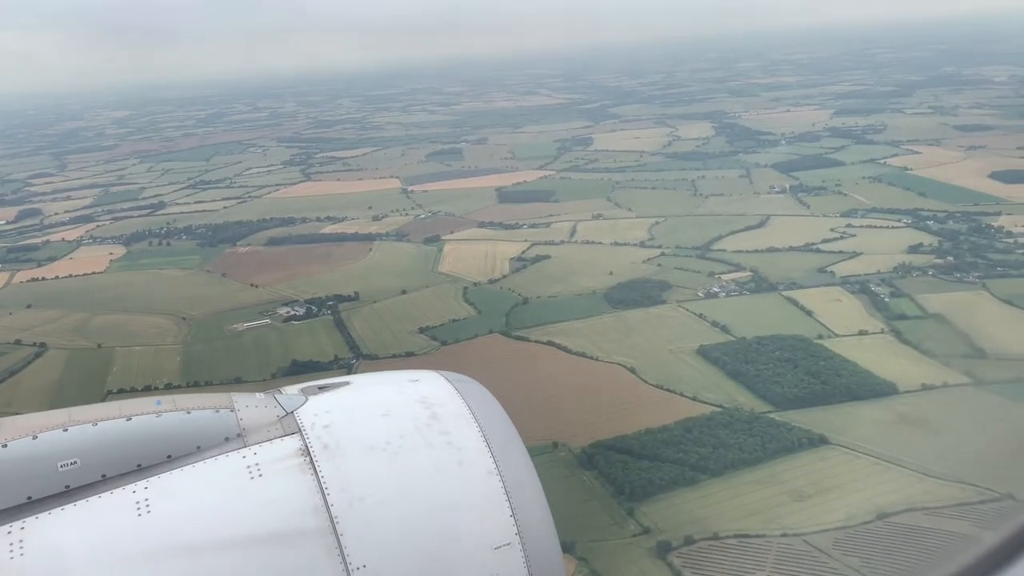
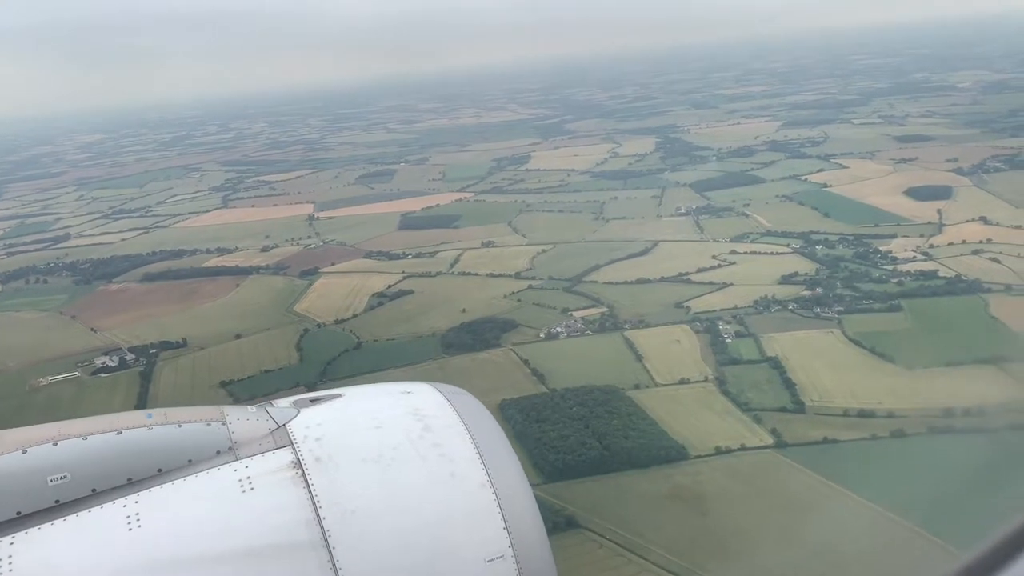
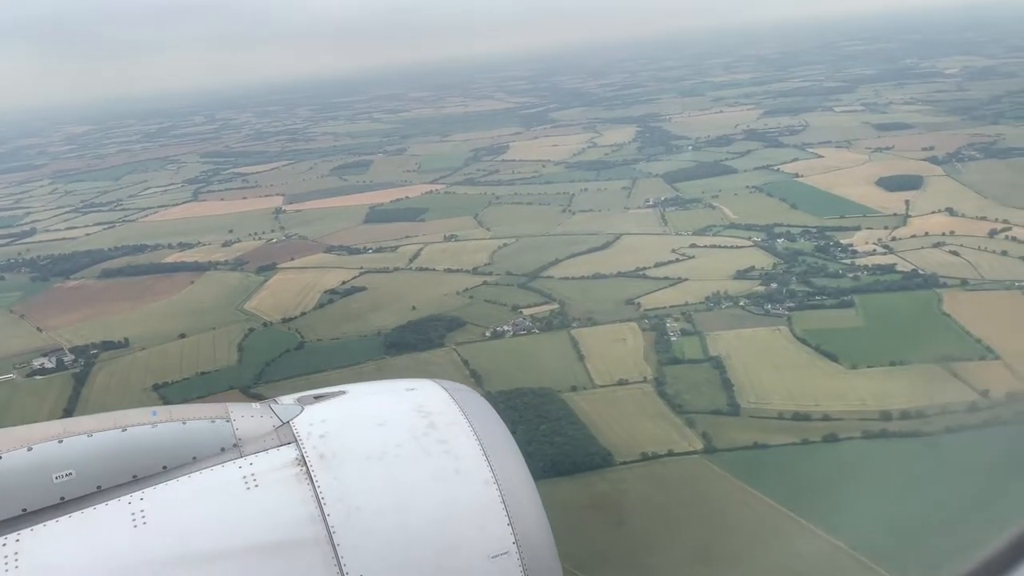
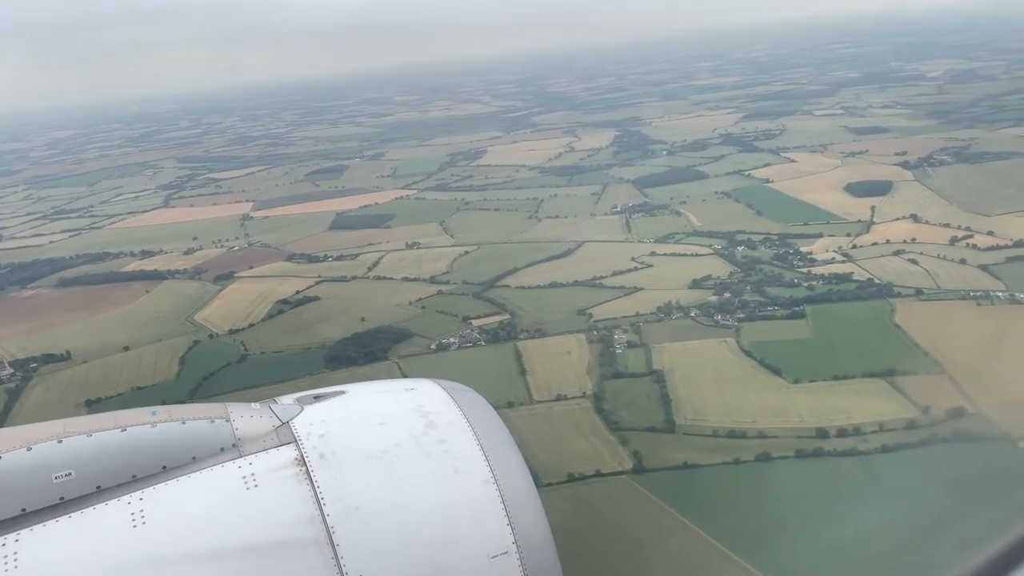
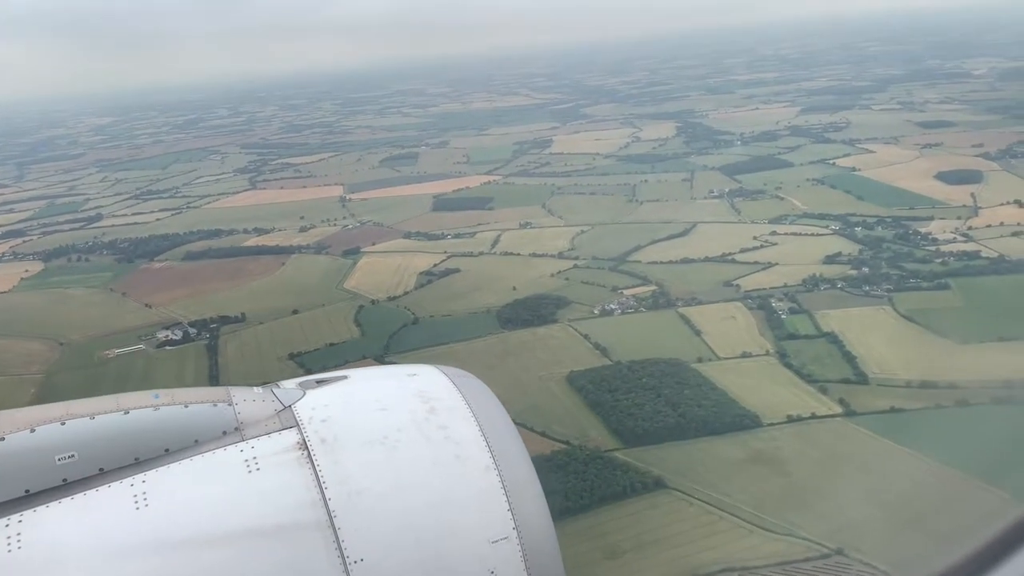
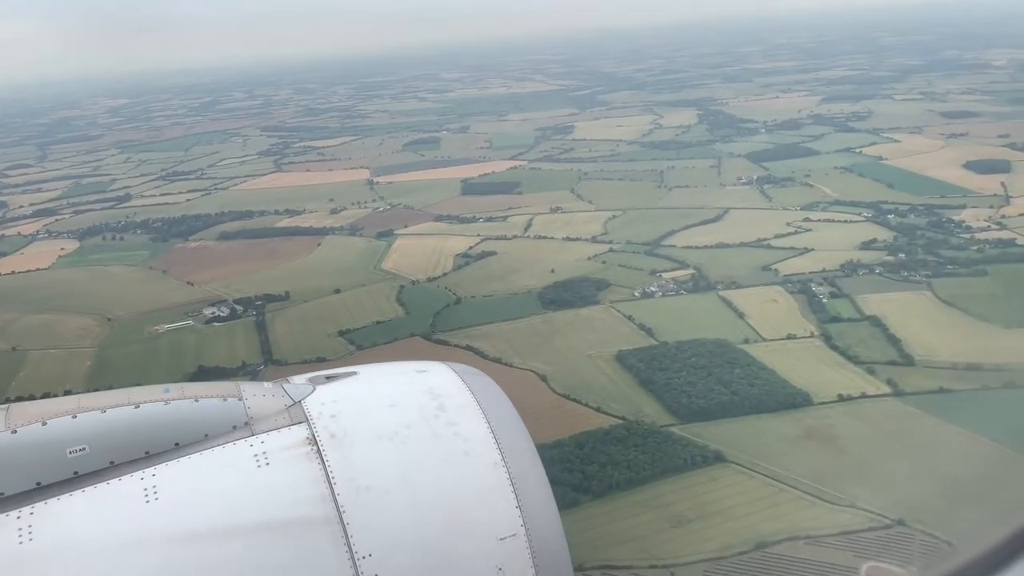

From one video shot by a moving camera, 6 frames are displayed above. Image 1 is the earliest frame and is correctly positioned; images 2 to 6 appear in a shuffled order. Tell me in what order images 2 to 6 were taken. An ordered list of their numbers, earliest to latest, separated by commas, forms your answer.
6, 5, 2, 3, 4
